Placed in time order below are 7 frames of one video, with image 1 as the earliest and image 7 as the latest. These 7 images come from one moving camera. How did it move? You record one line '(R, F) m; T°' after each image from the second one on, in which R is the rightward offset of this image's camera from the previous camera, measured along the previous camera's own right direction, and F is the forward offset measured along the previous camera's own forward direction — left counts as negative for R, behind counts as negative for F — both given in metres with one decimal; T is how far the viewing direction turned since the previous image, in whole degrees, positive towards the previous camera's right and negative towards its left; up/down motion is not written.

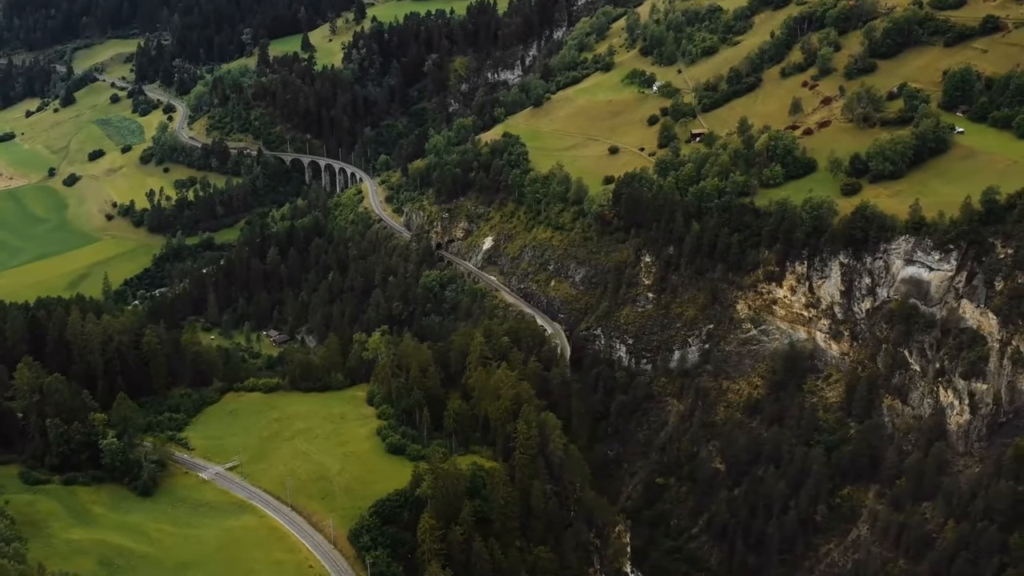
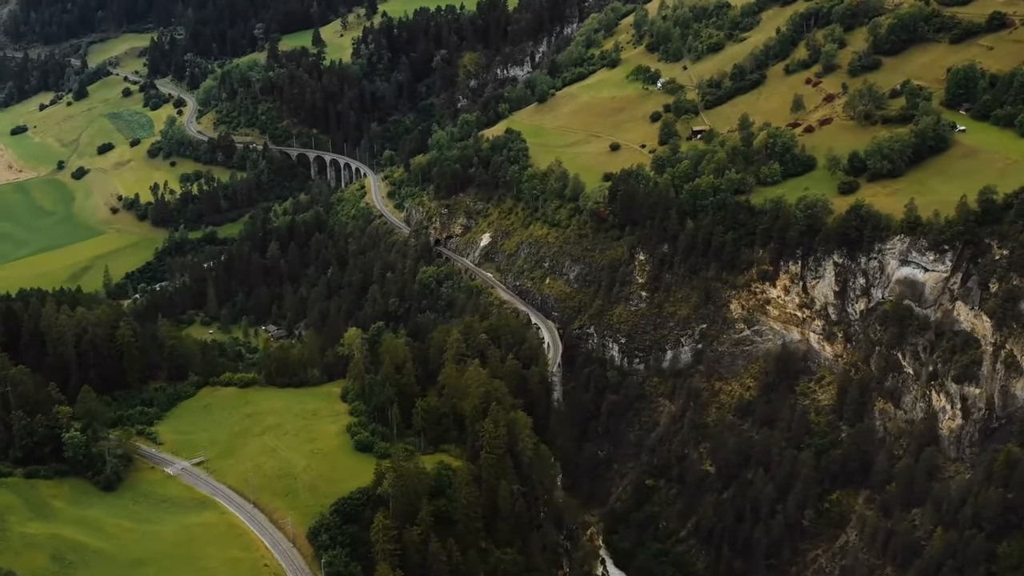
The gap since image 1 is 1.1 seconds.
(+2.5, +0.8) m; -1°
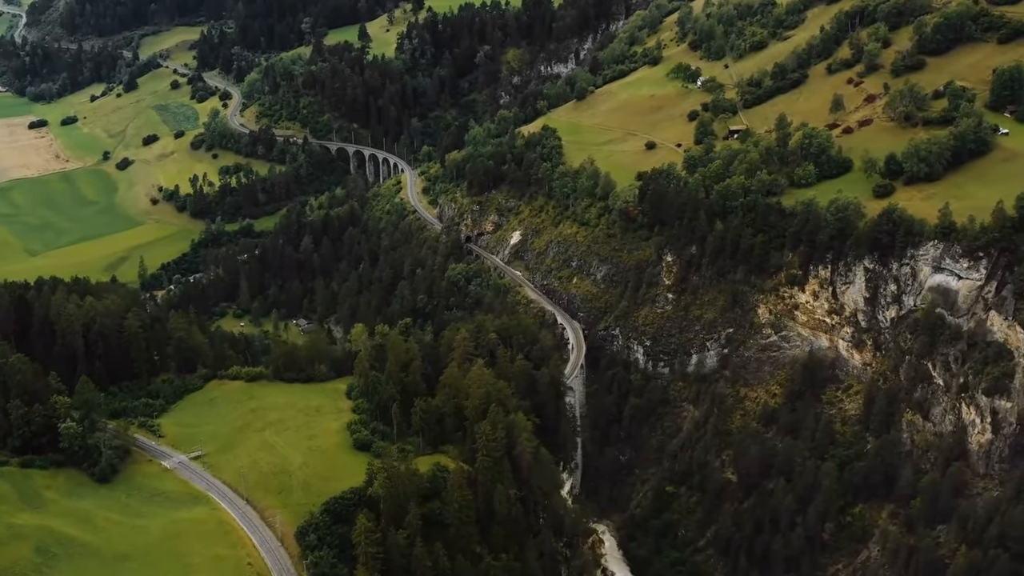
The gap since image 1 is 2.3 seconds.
(+2.3, +1.1) m; -3°
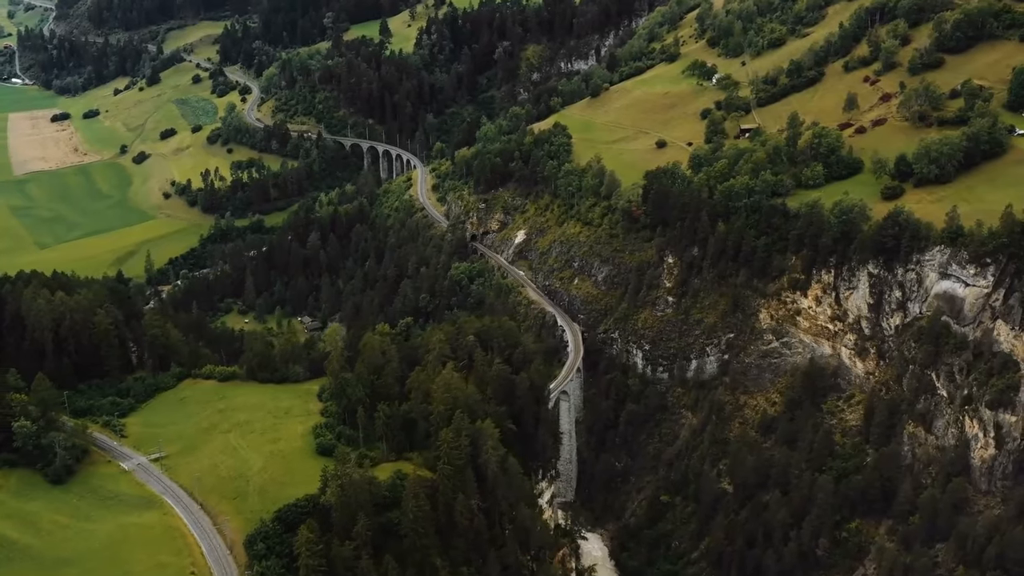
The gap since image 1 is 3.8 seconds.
(+3.0, +1.8) m; -2°
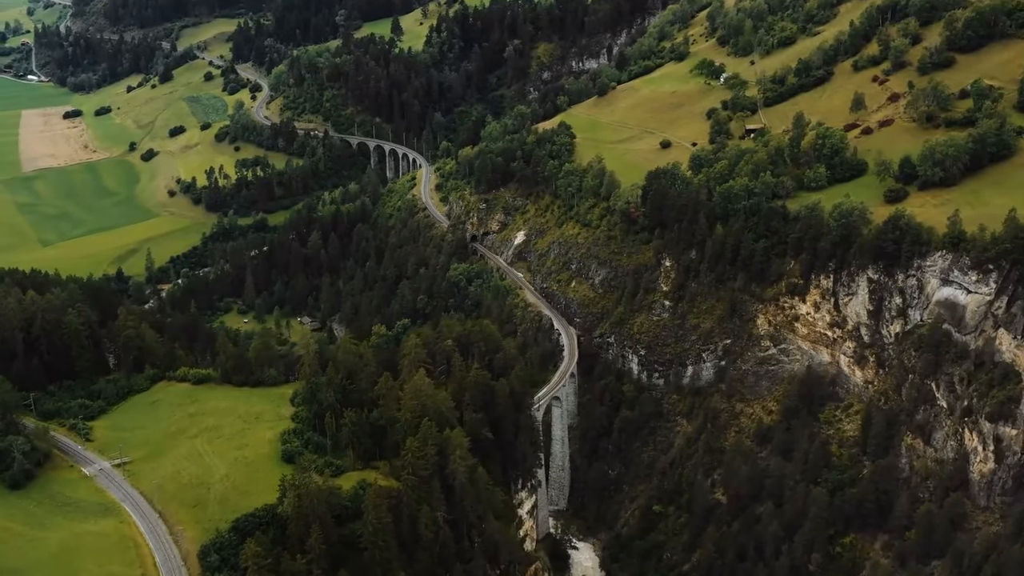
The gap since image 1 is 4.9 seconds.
(+2.3, +1.6) m; -1°
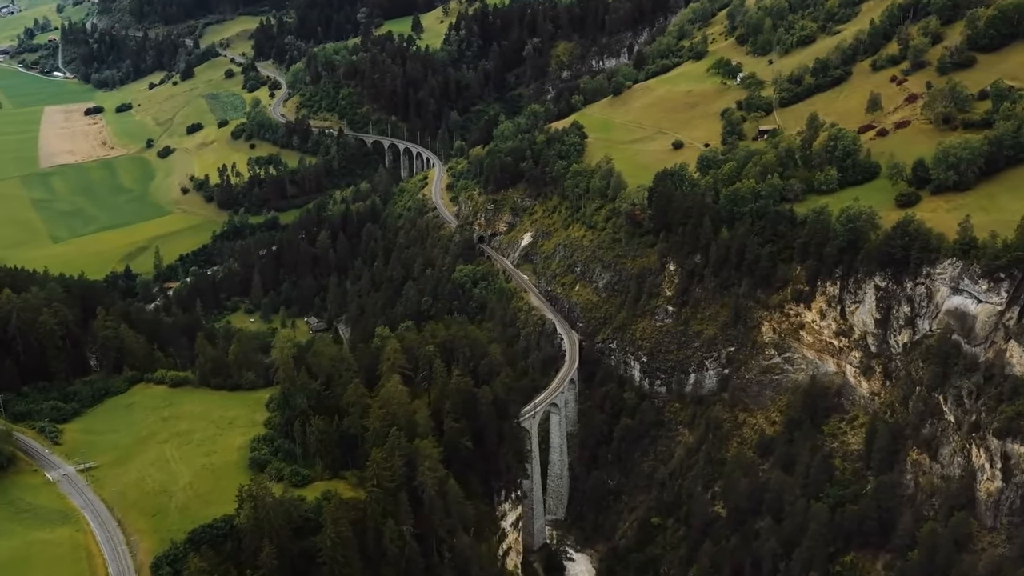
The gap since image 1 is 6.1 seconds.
(+2.4, +1.8) m; -2°
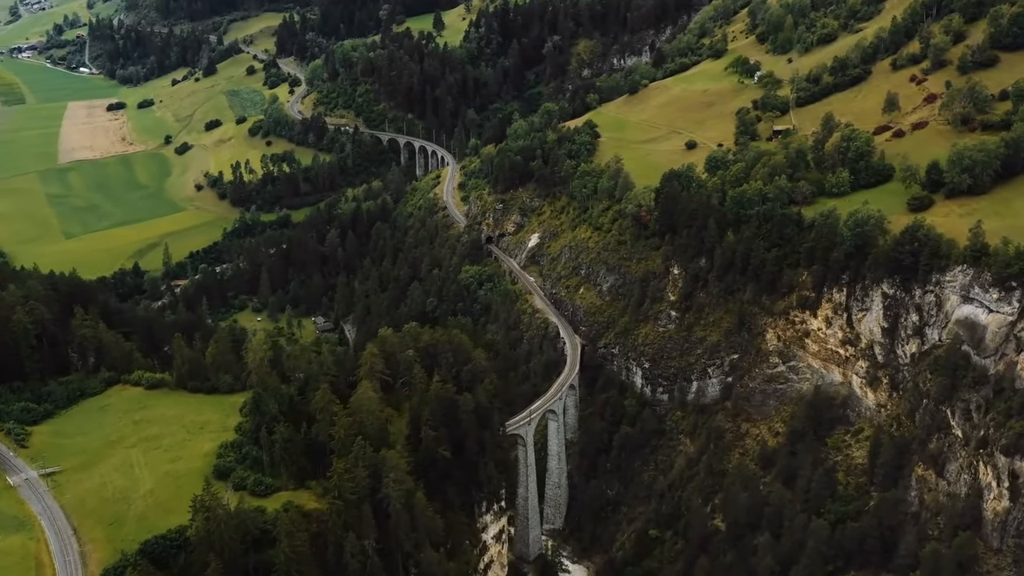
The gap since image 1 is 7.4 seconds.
(+2.5, +1.8) m; -2°
